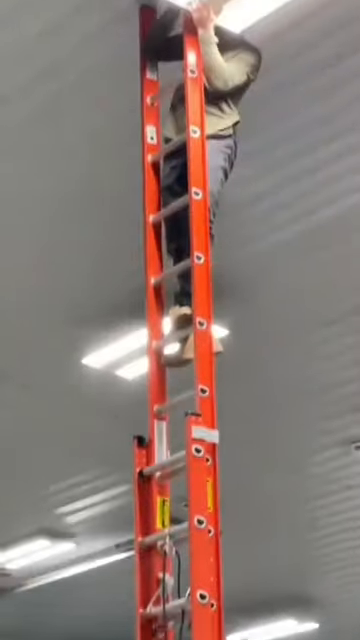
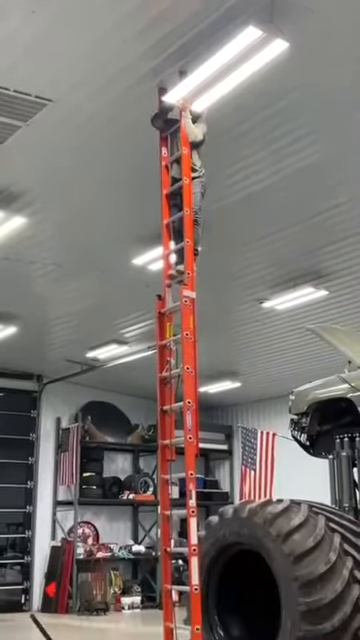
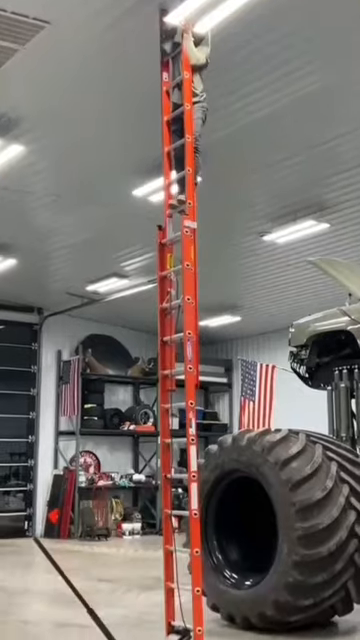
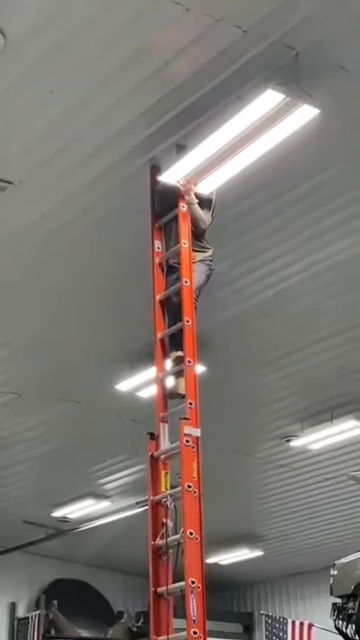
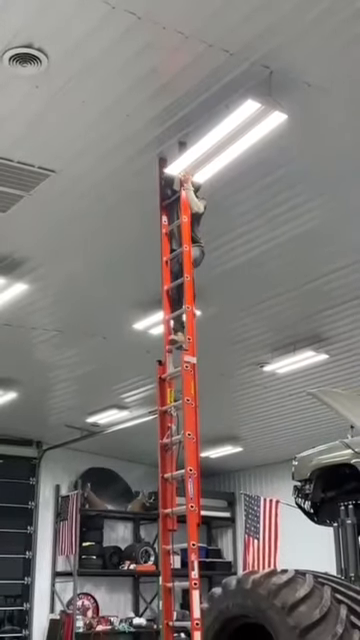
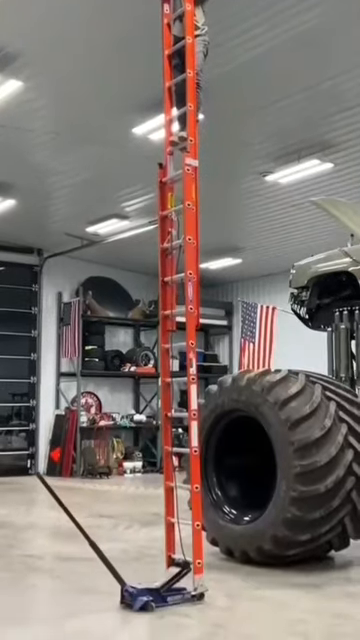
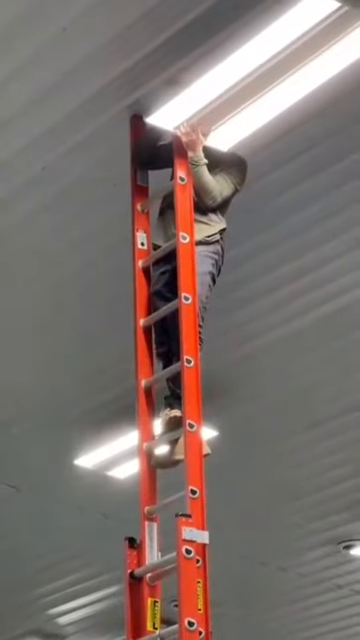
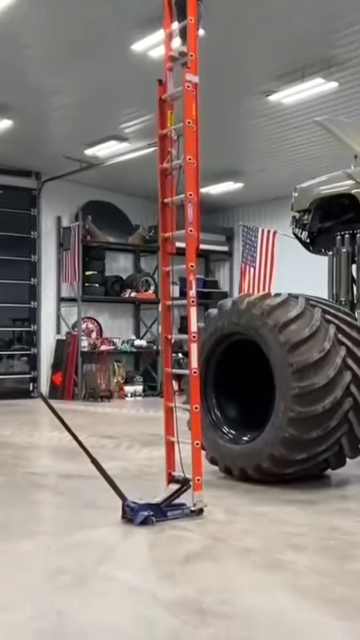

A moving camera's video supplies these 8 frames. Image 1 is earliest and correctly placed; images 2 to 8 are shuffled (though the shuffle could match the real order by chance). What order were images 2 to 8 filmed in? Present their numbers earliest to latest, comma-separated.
7, 4, 5, 2, 3, 6, 8
